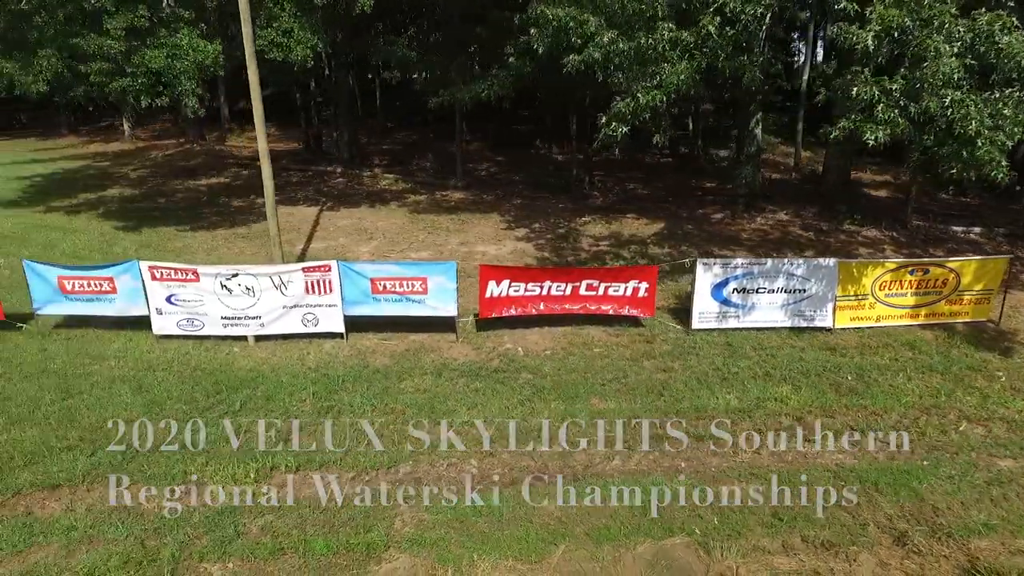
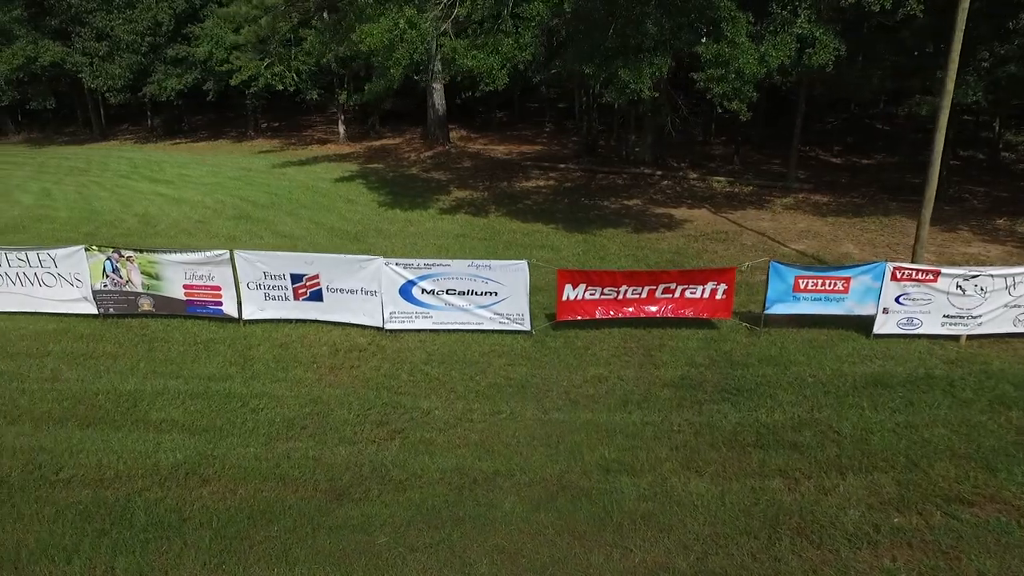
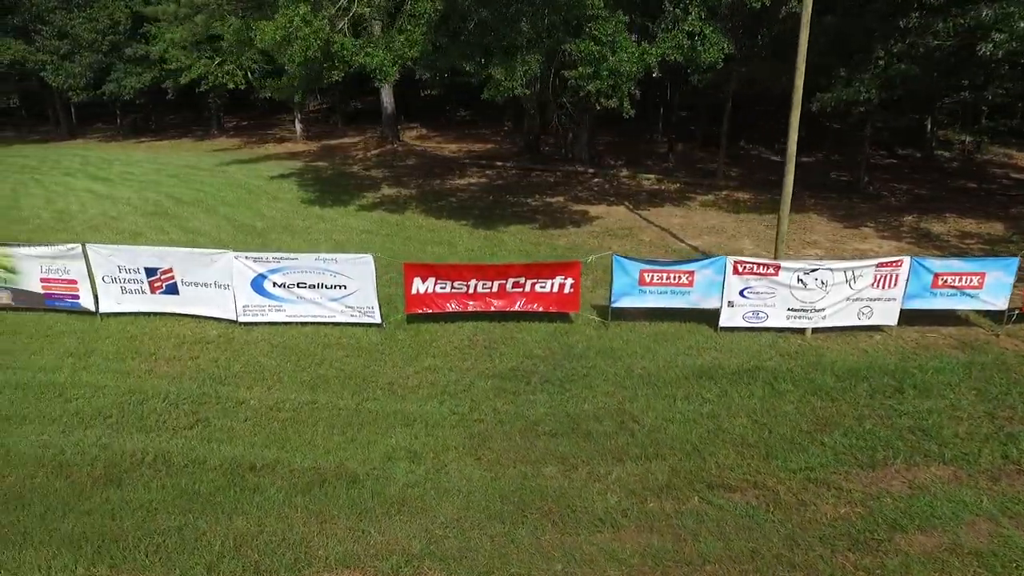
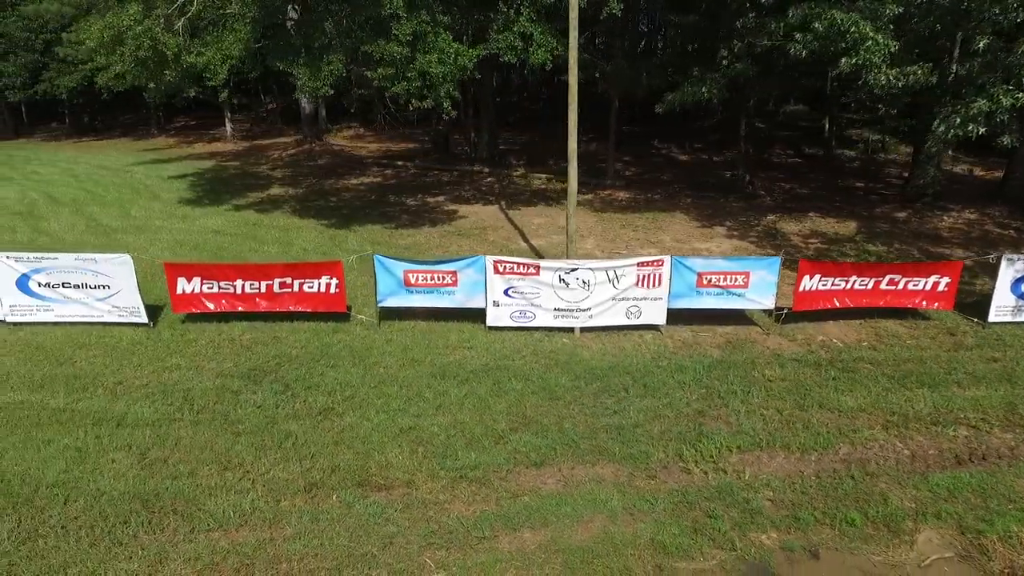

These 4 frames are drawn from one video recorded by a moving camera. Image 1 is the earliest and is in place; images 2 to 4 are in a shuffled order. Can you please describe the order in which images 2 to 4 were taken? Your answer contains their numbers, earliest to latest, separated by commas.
4, 3, 2
